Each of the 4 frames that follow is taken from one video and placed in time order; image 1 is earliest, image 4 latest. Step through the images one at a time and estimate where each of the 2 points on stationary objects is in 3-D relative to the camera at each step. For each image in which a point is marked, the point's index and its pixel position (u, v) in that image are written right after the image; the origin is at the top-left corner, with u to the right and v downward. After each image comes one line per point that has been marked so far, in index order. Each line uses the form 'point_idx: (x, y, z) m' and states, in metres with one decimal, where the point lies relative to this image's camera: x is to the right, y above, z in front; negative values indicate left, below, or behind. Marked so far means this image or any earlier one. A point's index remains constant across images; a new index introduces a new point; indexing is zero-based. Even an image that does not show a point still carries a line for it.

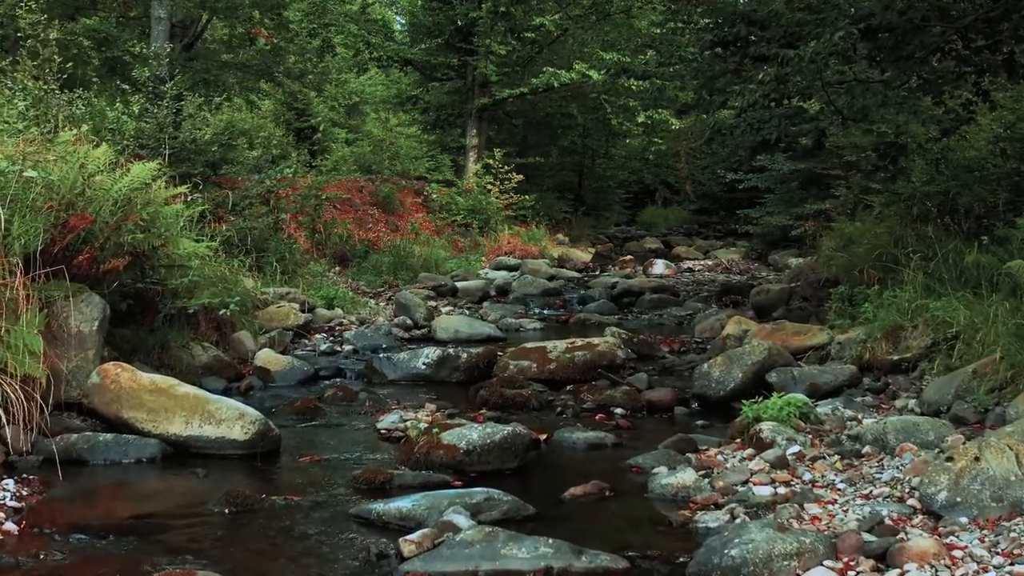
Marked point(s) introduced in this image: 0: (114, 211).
0: (-3.5, +0.7, +6.9) m
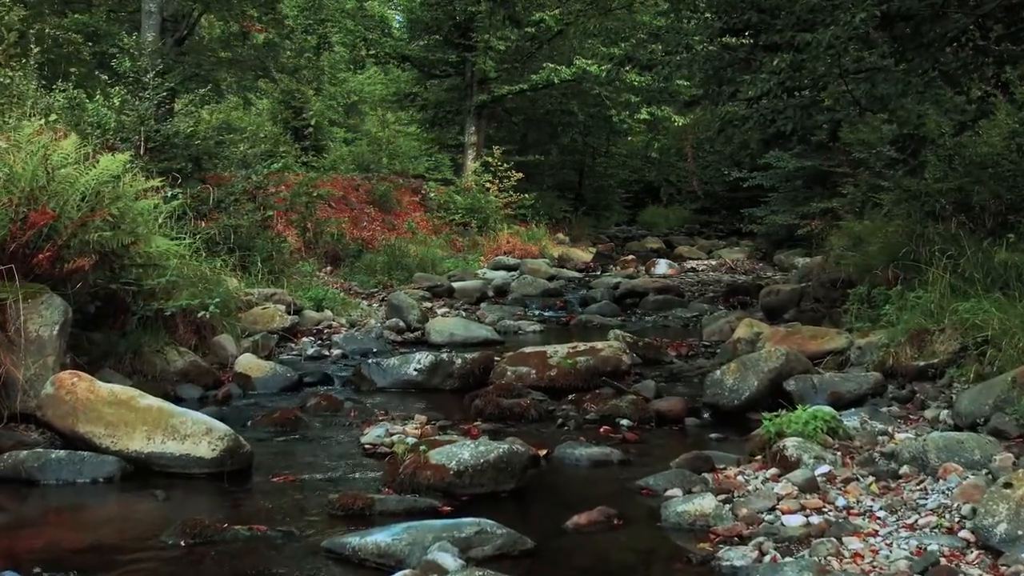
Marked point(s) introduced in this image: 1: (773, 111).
0: (-3.5, +0.7, +6.4) m
1: (+2.7, +1.8, +8.1) m
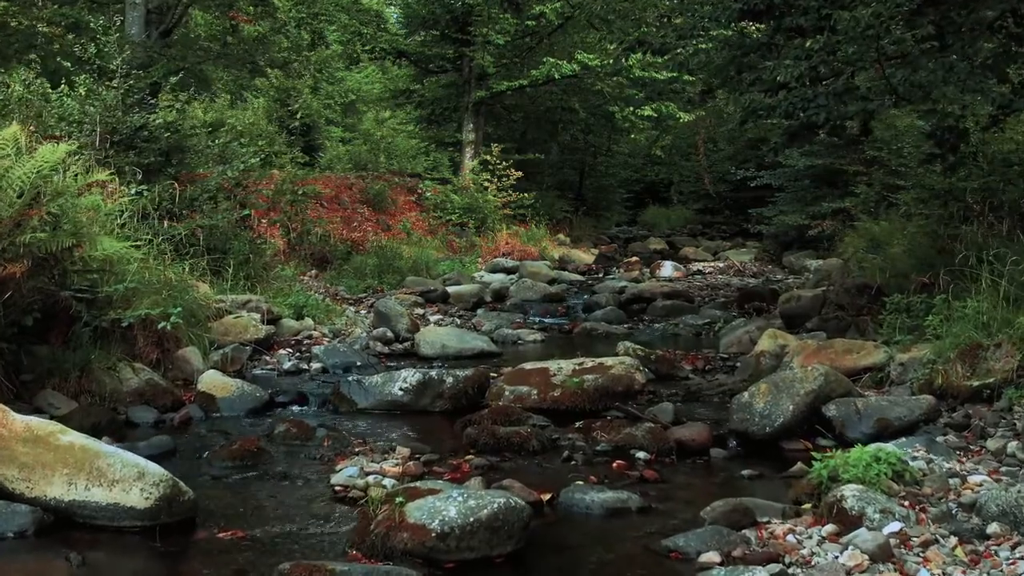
0: (-3.5, +0.6, +5.6) m
1: (+2.7, +1.7, +7.3) m
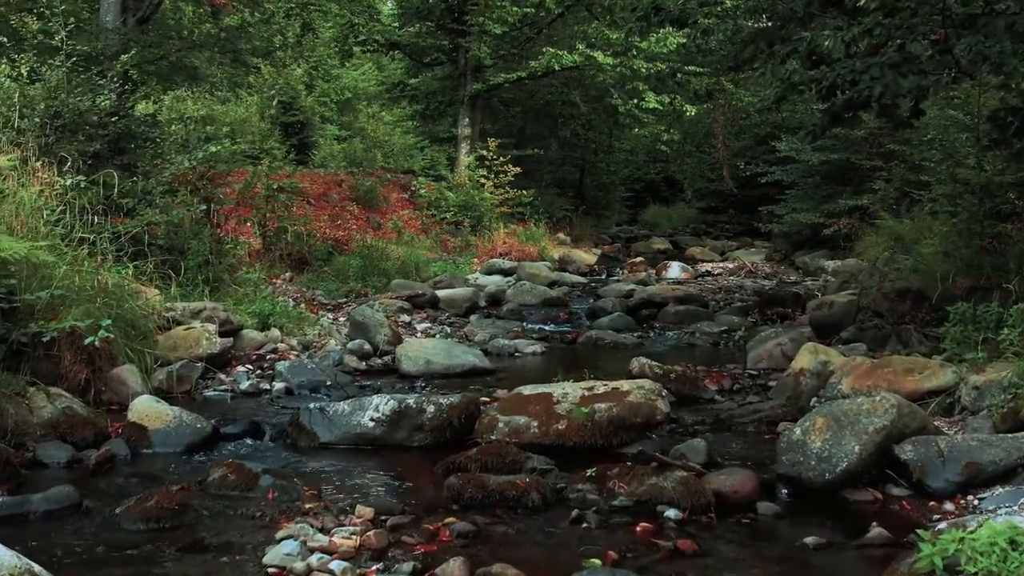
0: (-3.5, +0.5, +4.4) m
1: (+2.7, +1.7, +6.2) m
